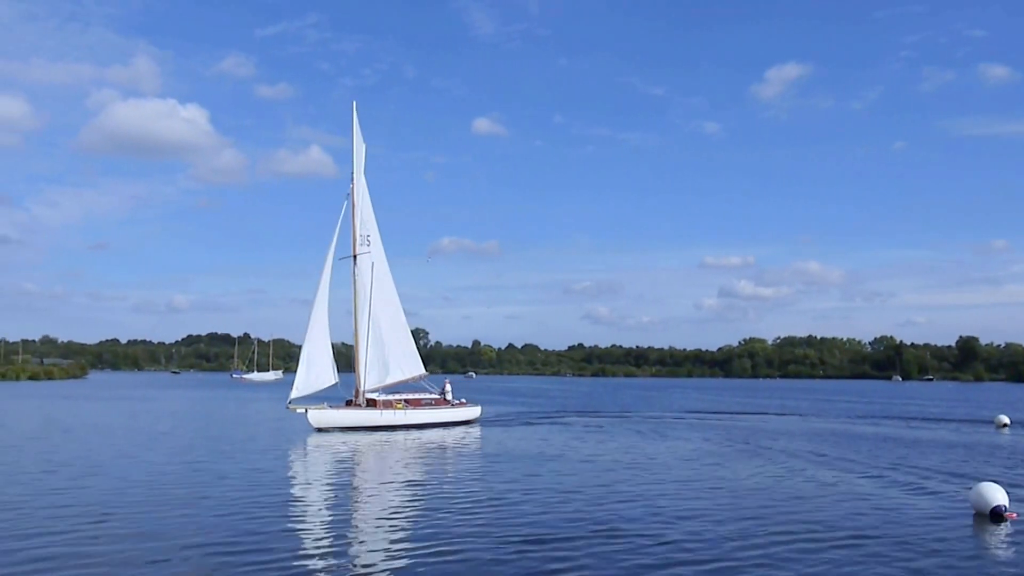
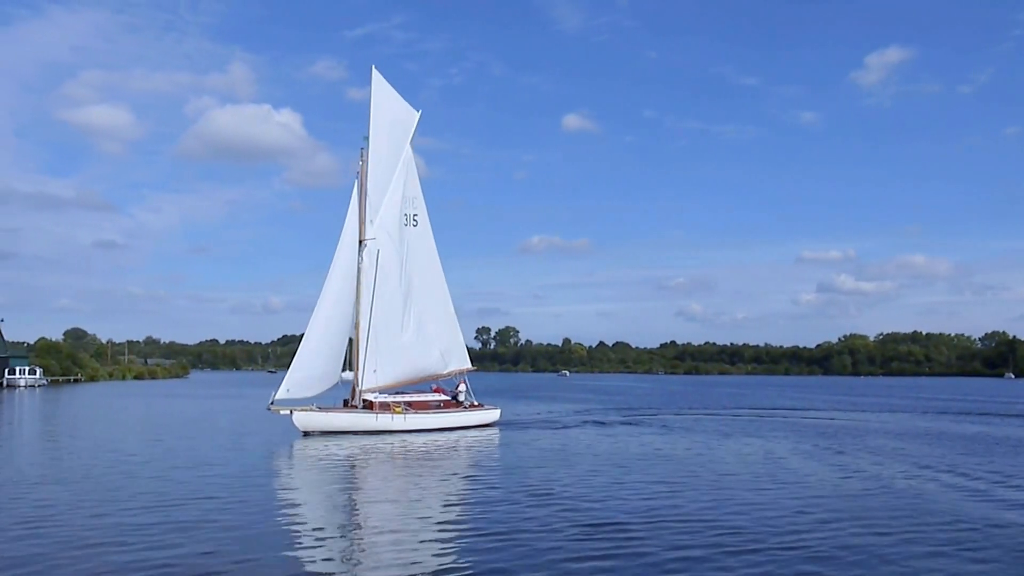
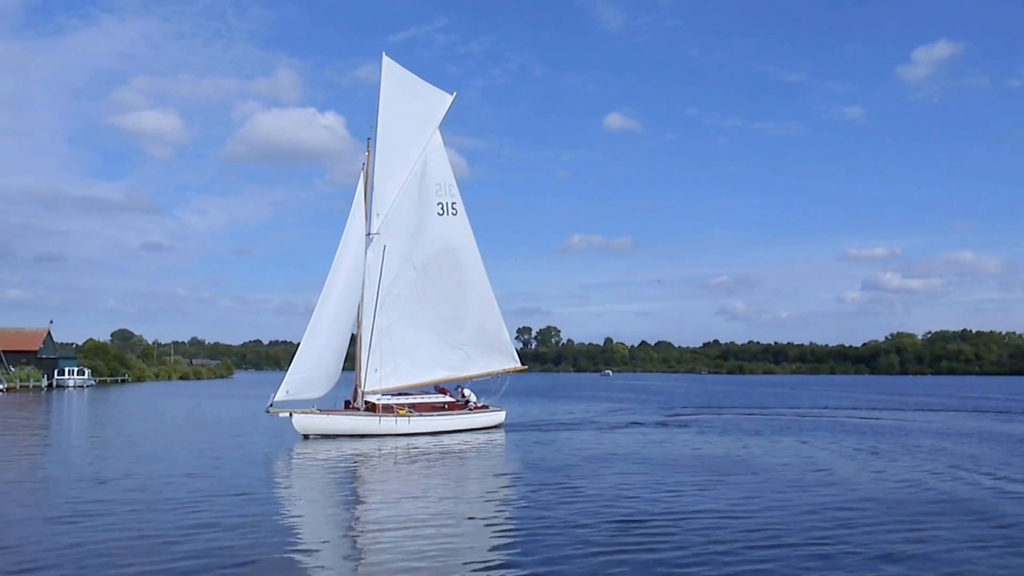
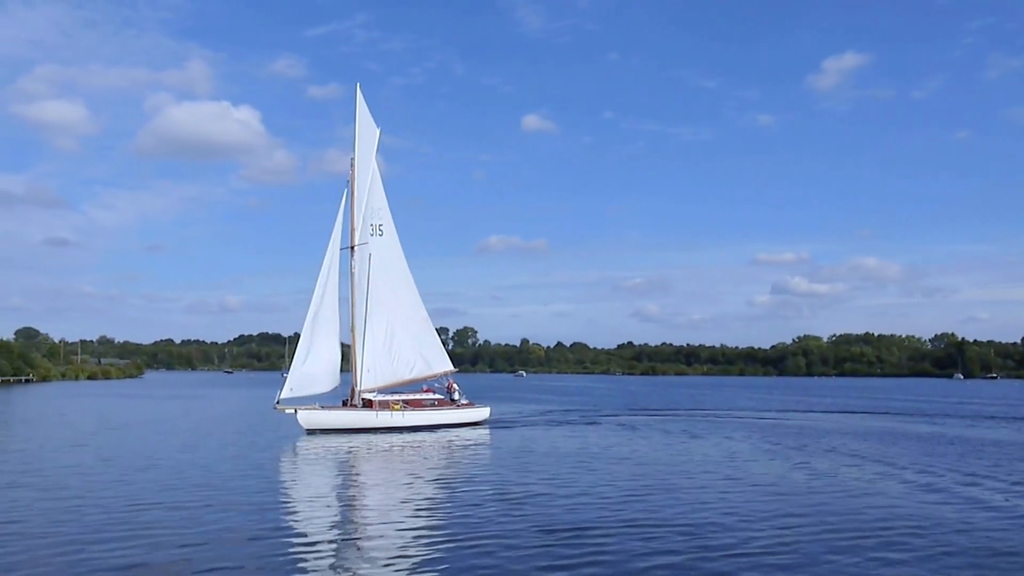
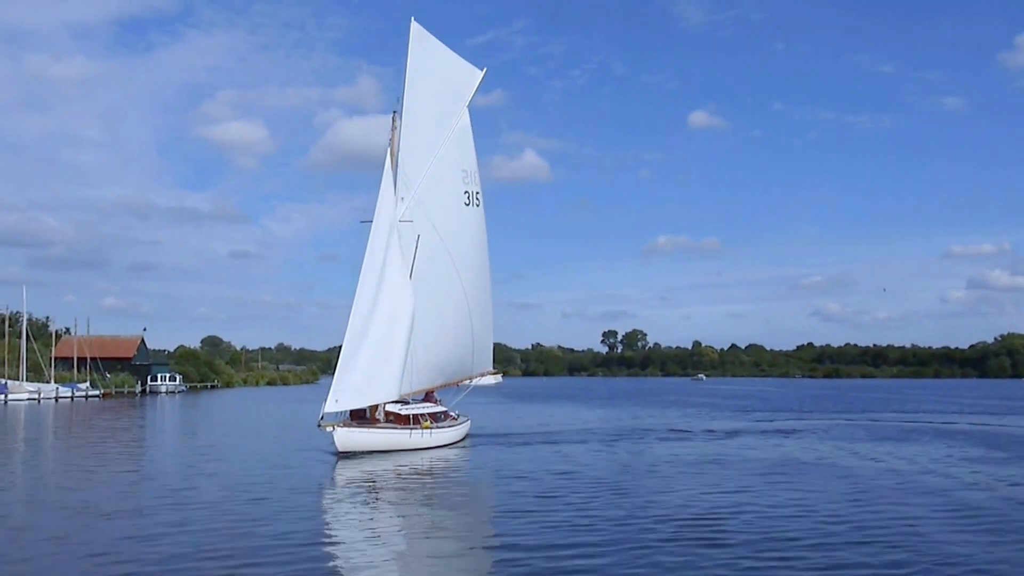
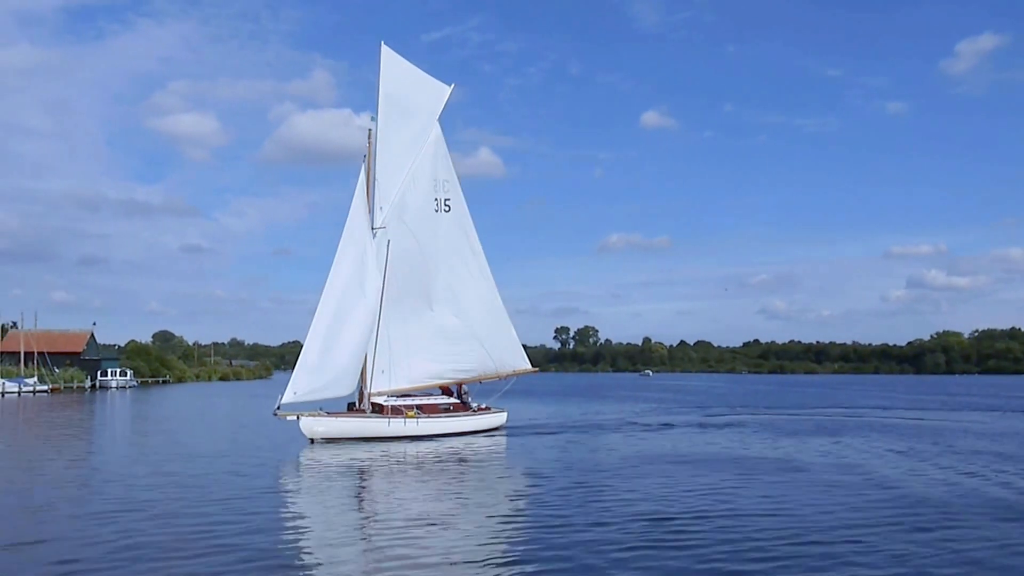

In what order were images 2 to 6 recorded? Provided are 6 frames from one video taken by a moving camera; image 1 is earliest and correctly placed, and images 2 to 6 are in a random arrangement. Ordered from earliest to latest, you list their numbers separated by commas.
4, 2, 3, 6, 5
